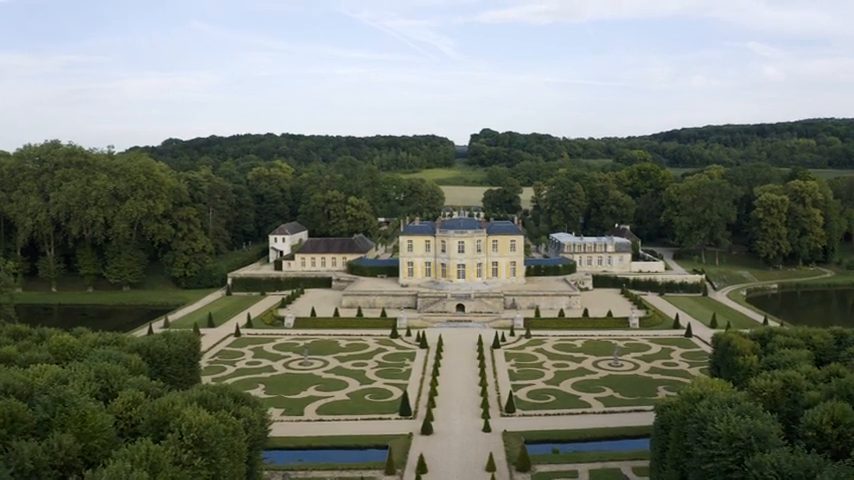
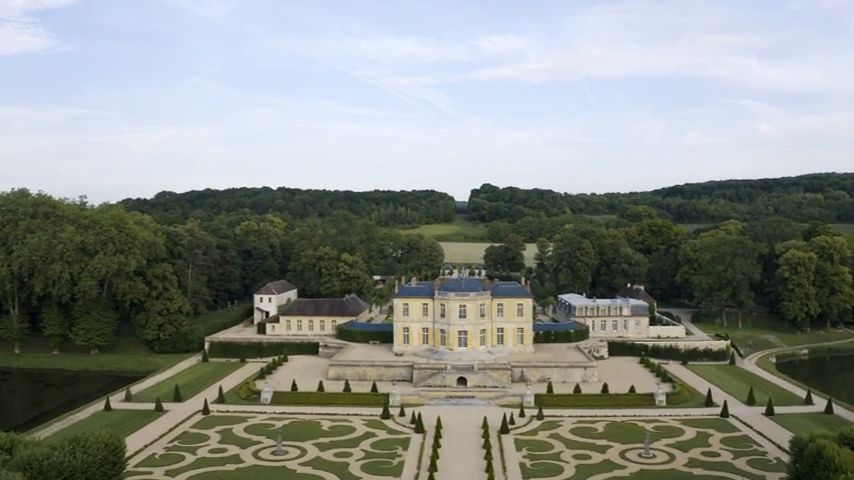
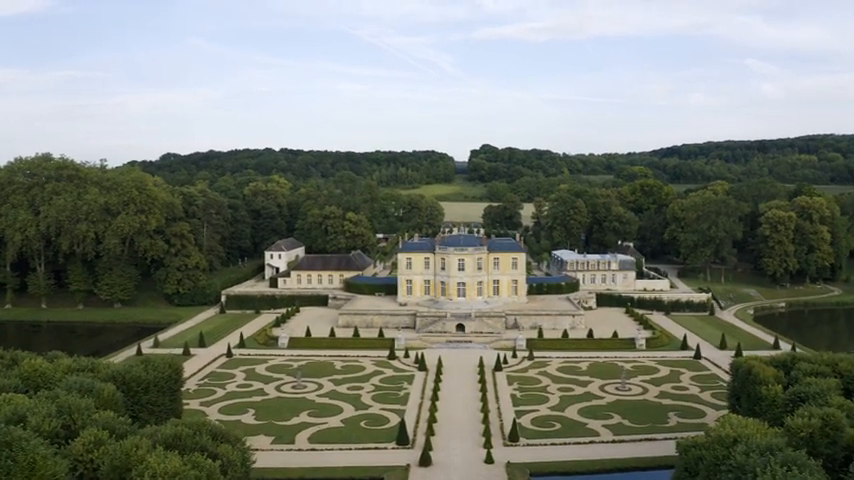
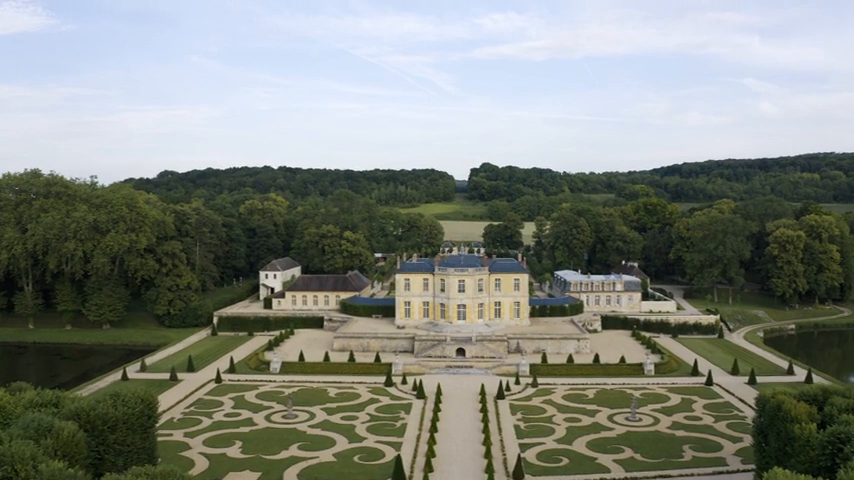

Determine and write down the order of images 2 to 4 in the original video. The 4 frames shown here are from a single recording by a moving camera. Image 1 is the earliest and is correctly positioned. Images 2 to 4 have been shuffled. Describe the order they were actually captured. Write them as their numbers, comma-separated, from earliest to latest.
3, 4, 2
